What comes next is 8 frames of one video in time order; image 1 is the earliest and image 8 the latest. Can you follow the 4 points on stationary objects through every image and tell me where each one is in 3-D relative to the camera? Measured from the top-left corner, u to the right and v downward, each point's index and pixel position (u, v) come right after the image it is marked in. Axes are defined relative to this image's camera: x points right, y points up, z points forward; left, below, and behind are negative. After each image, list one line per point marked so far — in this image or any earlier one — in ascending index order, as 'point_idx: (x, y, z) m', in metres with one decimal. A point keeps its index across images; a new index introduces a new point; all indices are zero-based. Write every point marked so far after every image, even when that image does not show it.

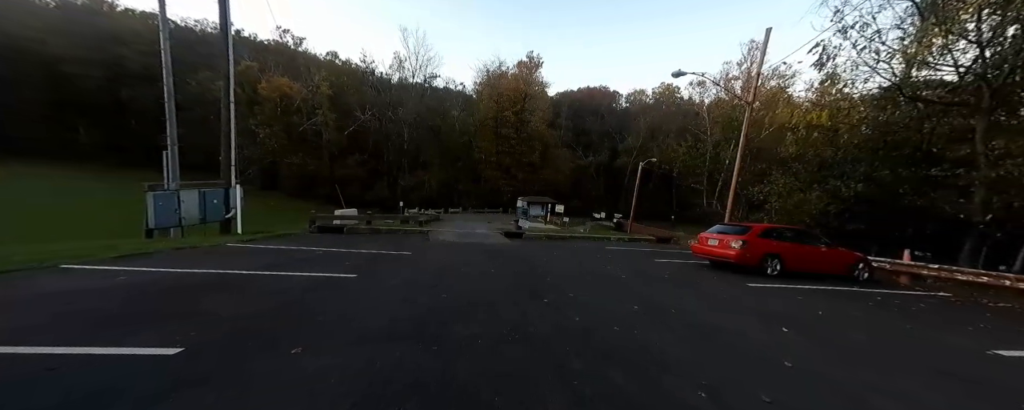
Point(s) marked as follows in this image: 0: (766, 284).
0: (+6.5, -2.0, +7.7) m
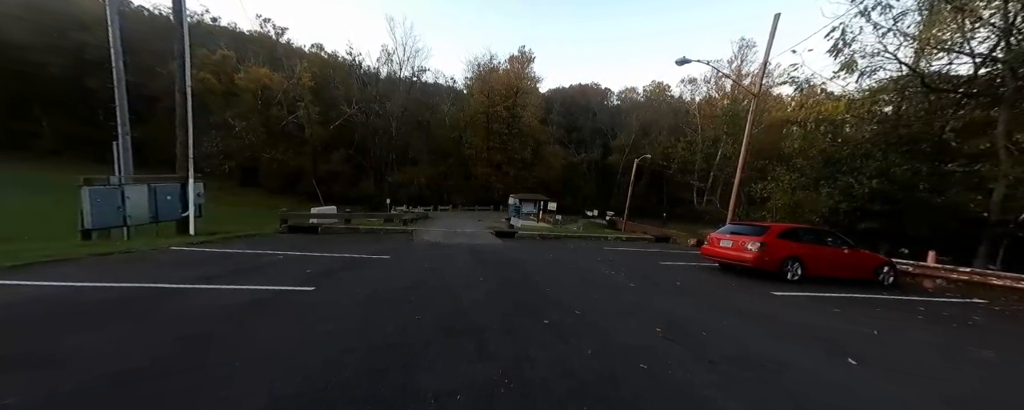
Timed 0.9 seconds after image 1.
0: (+6.3, -2.0, +6.8) m
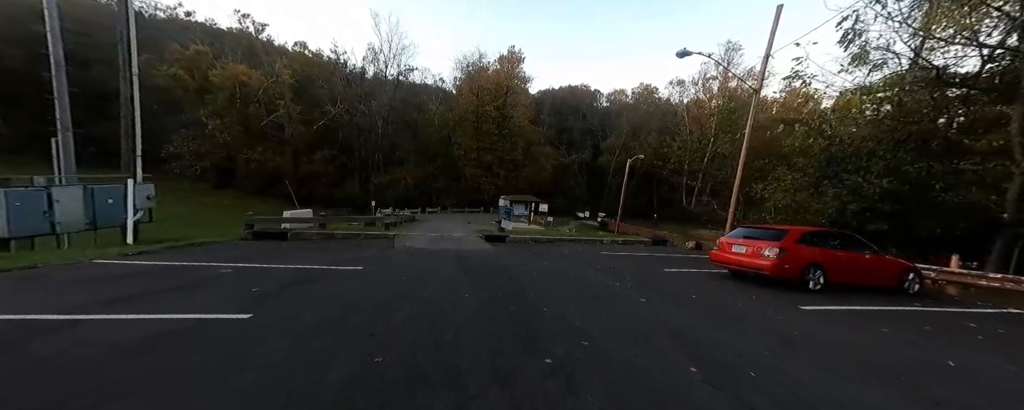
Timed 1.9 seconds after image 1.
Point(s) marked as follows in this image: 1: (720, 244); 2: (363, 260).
0: (+6.2, -2.0, +6.0) m
1: (+5.7, -1.1, +8.3) m
2: (-4.6, -1.7, +9.1) m
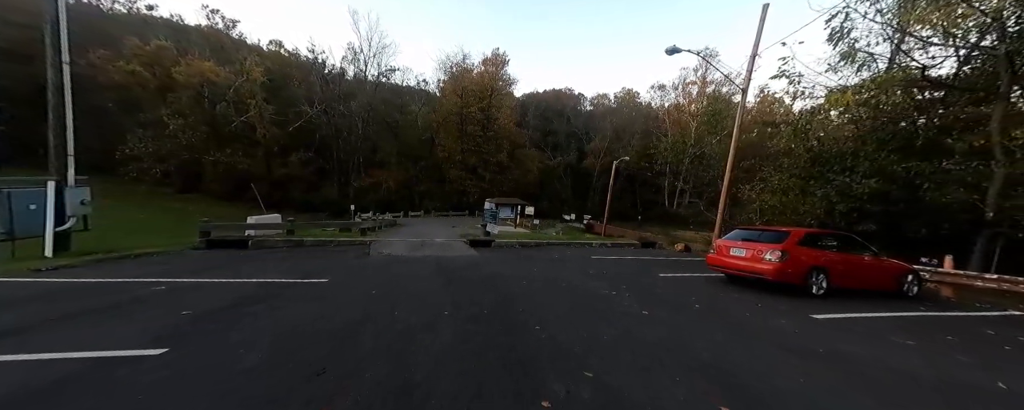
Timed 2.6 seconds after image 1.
0: (+5.9, -2.0, +5.6) m
1: (+5.4, -1.1, +7.8) m
2: (-5.0, -1.8, +8.2) m
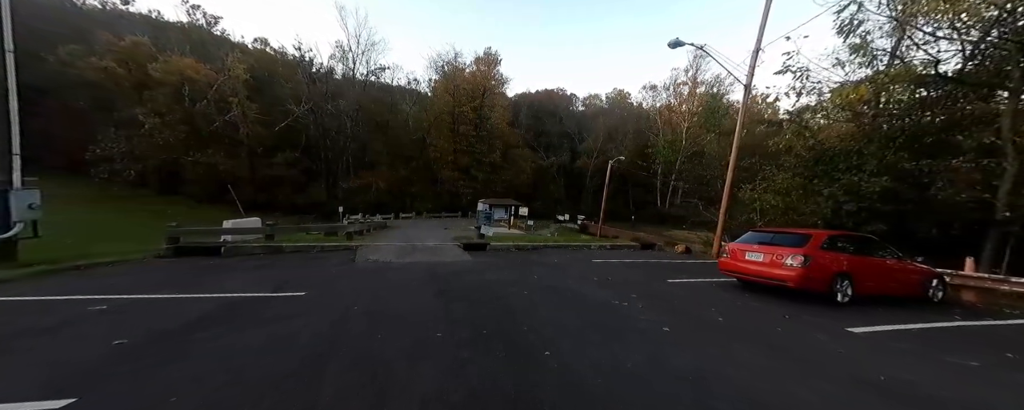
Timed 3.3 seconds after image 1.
0: (+5.9, -2.0, +5.1) m
1: (+5.3, -1.1, +7.3) m
2: (-5.0, -1.9, +7.4) m
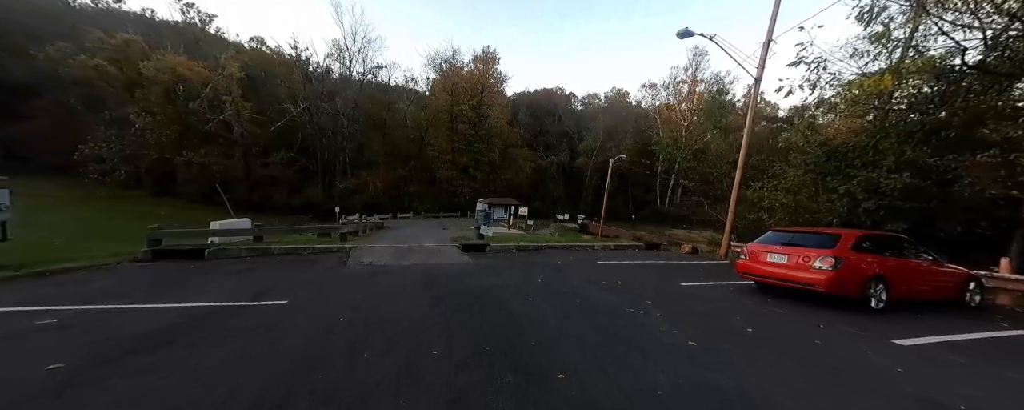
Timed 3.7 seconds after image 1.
0: (+6.0, -1.9, +4.6) m
1: (+5.4, -1.0, +6.8) m
2: (-4.9, -1.9, +6.9) m
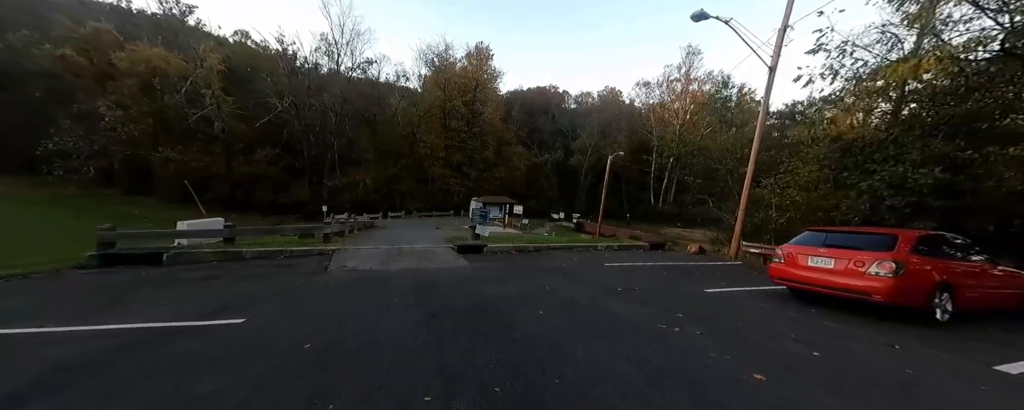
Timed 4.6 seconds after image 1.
0: (+6.1, -1.9, +3.9) m
1: (+5.5, -1.0, +6.0) m
2: (-4.8, -1.8, +5.9) m
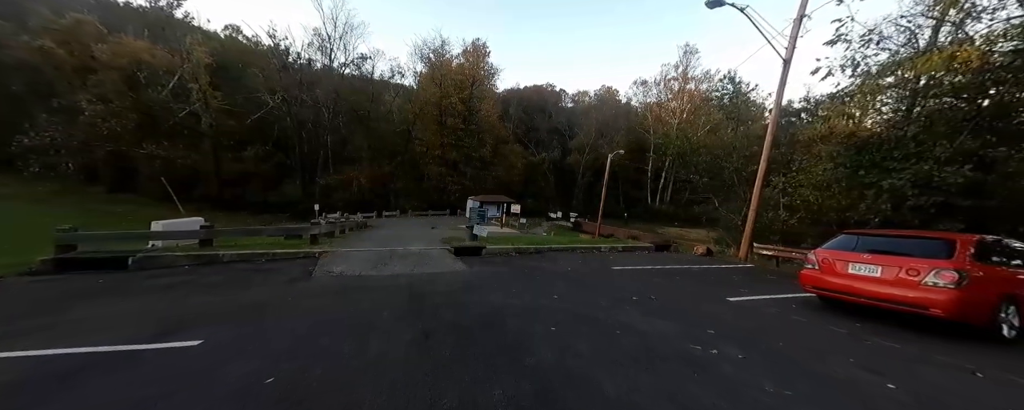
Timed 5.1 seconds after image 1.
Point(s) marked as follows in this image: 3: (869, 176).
0: (+6.3, -1.9, +3.3) m
1: (+5.6, -1.0, +5.4) m
2: (-4.8, -1.8, +5.2) m
3: (+12.7, +1.0, +10.6) m
